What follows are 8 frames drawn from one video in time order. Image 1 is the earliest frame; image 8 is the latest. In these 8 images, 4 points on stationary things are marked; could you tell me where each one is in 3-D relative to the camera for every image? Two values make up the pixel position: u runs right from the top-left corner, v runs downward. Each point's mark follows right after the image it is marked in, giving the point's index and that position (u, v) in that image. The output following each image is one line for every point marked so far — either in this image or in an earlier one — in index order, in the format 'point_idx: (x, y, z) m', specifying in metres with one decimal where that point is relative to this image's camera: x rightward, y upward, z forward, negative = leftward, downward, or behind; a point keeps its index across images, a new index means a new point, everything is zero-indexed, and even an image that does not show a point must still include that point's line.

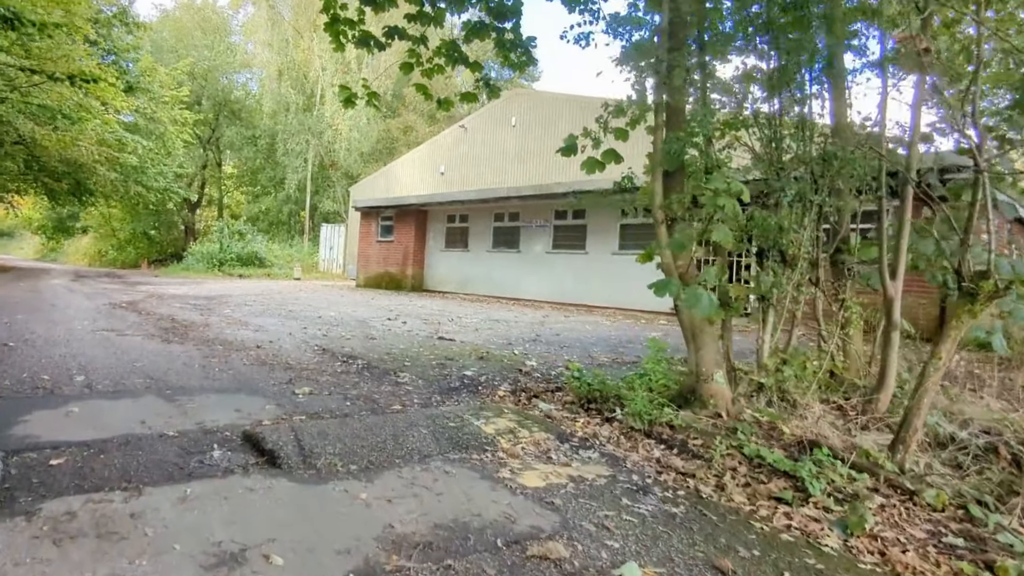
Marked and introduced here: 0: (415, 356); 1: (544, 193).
0: (-0.8, -0.6, +5.6) m
1: (+0.6, +1.9, +13.0) m
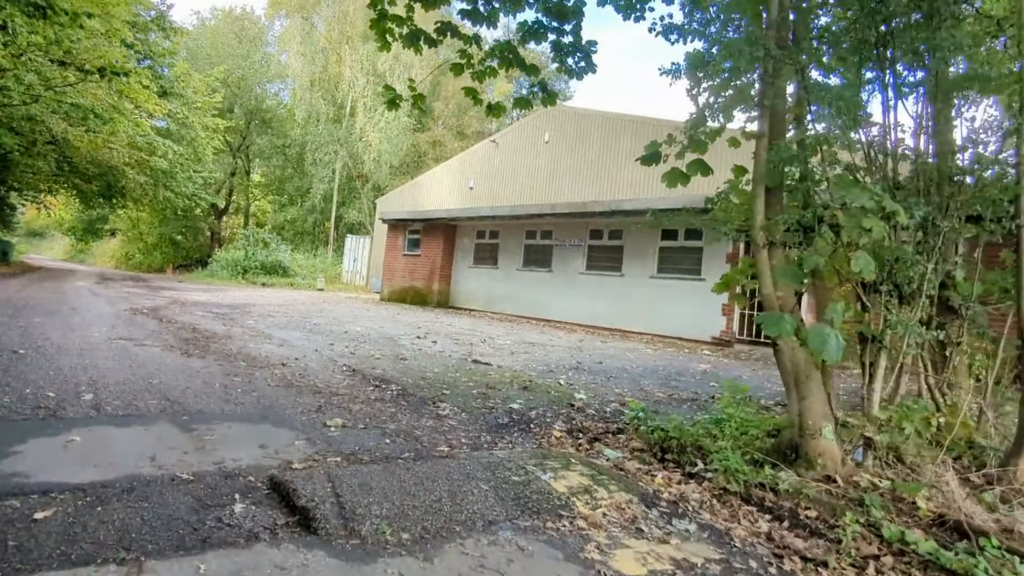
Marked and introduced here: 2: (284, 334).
0: (-0.4, -0.7, +5.1) m
1: (+1.3, +1.4, +12.5) m
2: (-2.7, -0.5, +7.8) m
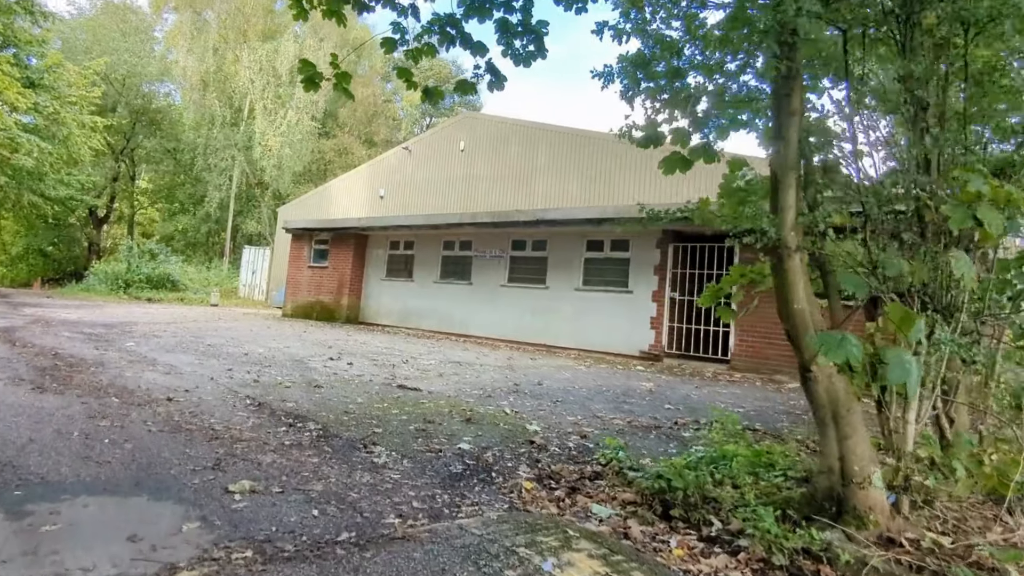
0: (-0.8, -0.8, +4.3) m
1: (-0.2, +1.2, +11.9) m
2: (-3.4, -0.7, +6.6) m
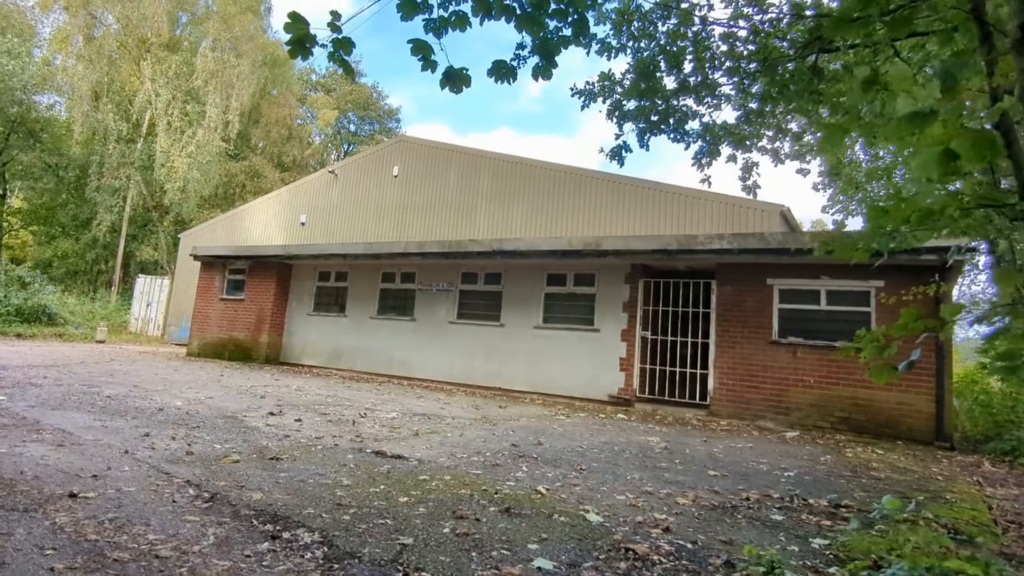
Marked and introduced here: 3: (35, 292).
0: (-0.5, -1.0, +3.1) m
1: (-1.0, +0.6, +10.8) m
2: (-3.4, -1.0, +5.1) m
3: (-13.4, -0.1, +18.7) m
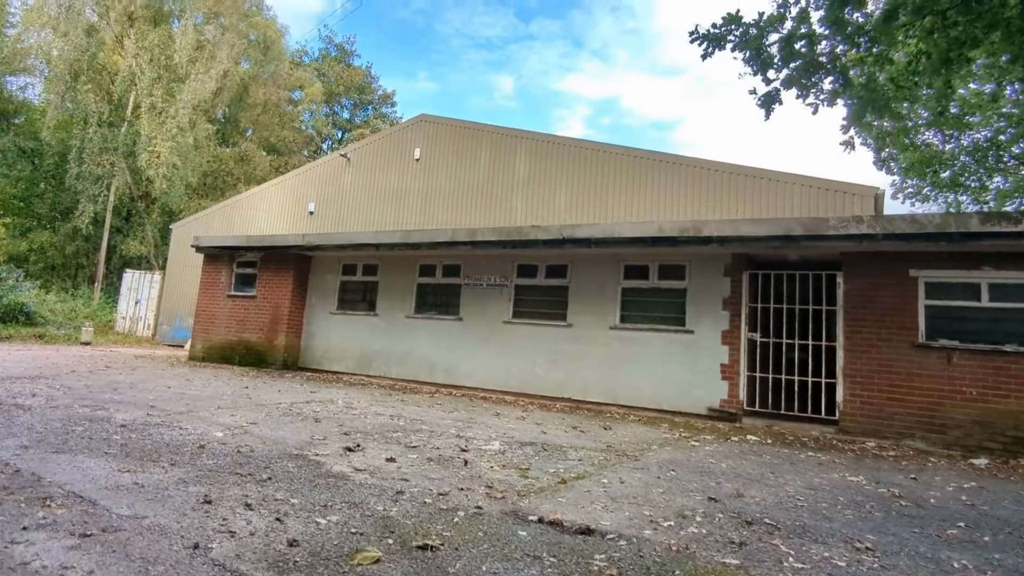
0: (+0.7, -1.0, +1.6) m
1: (0.0, +0.7, +9.3) m
2: (-2.3, -1.0, +3.5) m
3: (-12.7, 0.0, +16.8) m
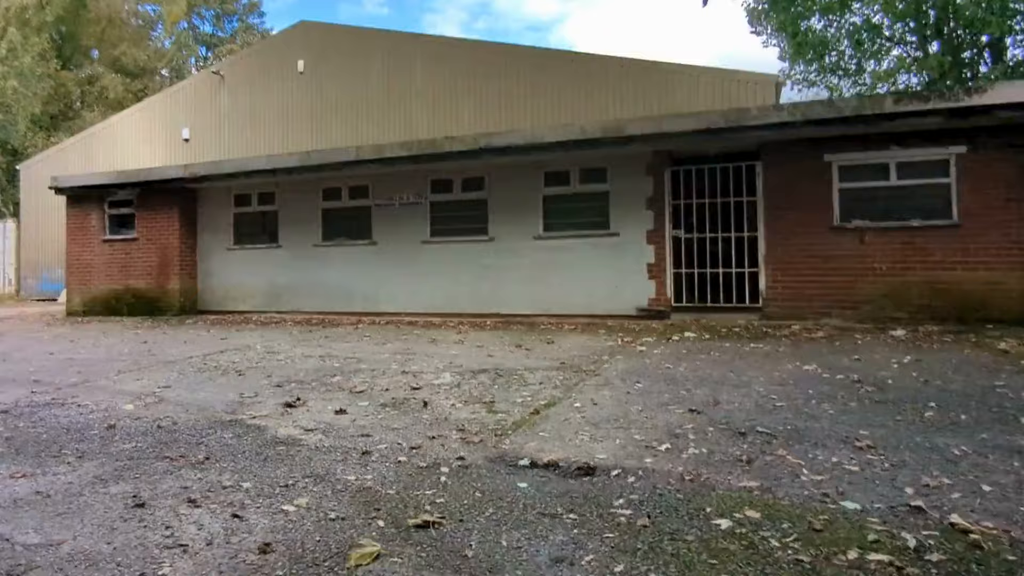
0: (+0.9, -0.8, +1.4) m
1: (-1.1, +1.7, +8.6) m
2: (-2.3, -0.8, +2.8) m
3: (-14.7, +0.7, +14.2) m
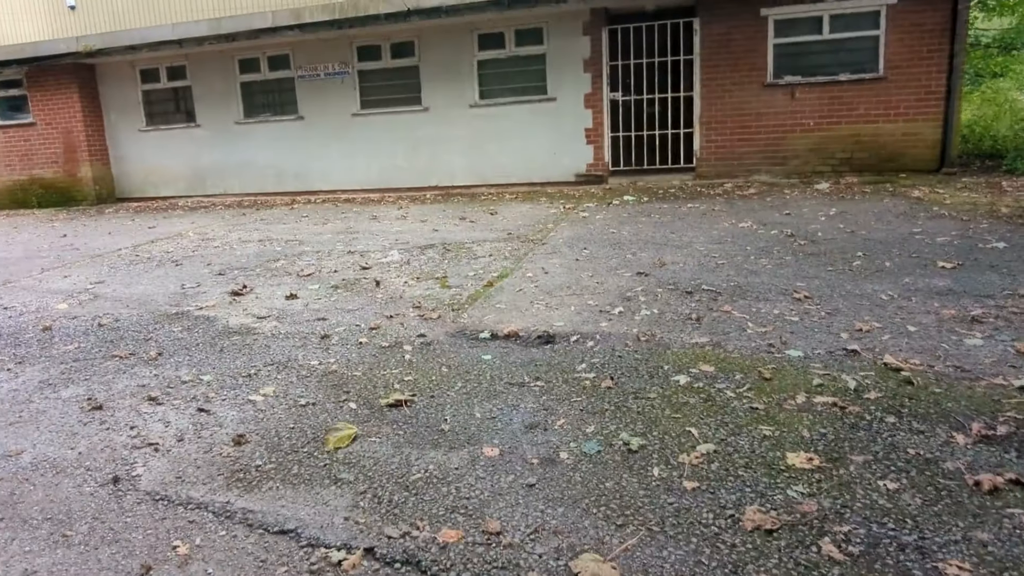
0: (+0.8, -0.5, +1.6) m
1: (-1.9, +3.2, +7.9) m
2: (-2.5, -0.5, +2.7) m
3: (-16.0, +2.4, +12.5) m
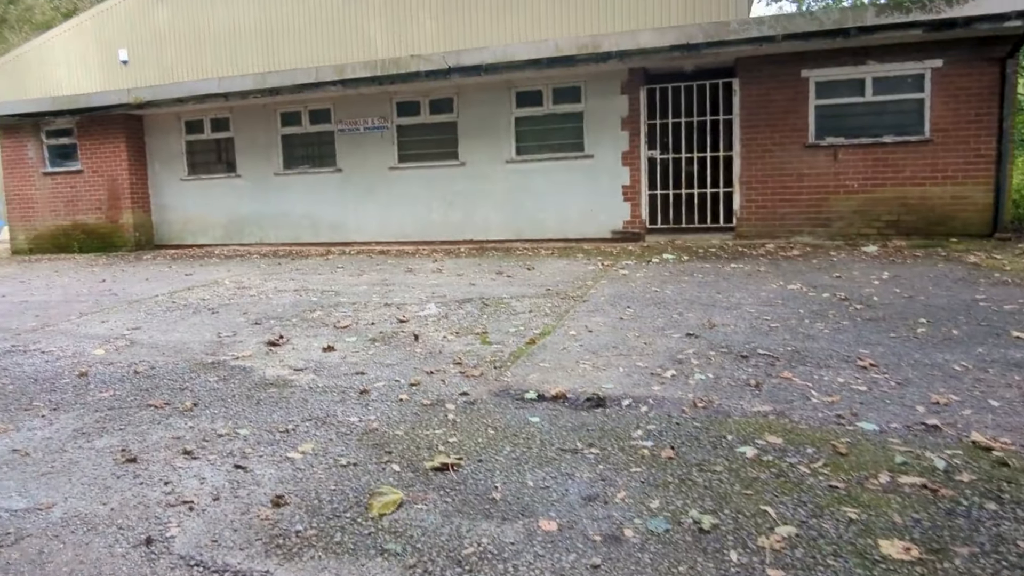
0: (+1.0, -0.7, +1.4) m
1: (-1.5, +2.6, +8.1) m
2: (-2.3, -0.6, +2.6) m
3: (-15.4, +1.8, +13.1) m
